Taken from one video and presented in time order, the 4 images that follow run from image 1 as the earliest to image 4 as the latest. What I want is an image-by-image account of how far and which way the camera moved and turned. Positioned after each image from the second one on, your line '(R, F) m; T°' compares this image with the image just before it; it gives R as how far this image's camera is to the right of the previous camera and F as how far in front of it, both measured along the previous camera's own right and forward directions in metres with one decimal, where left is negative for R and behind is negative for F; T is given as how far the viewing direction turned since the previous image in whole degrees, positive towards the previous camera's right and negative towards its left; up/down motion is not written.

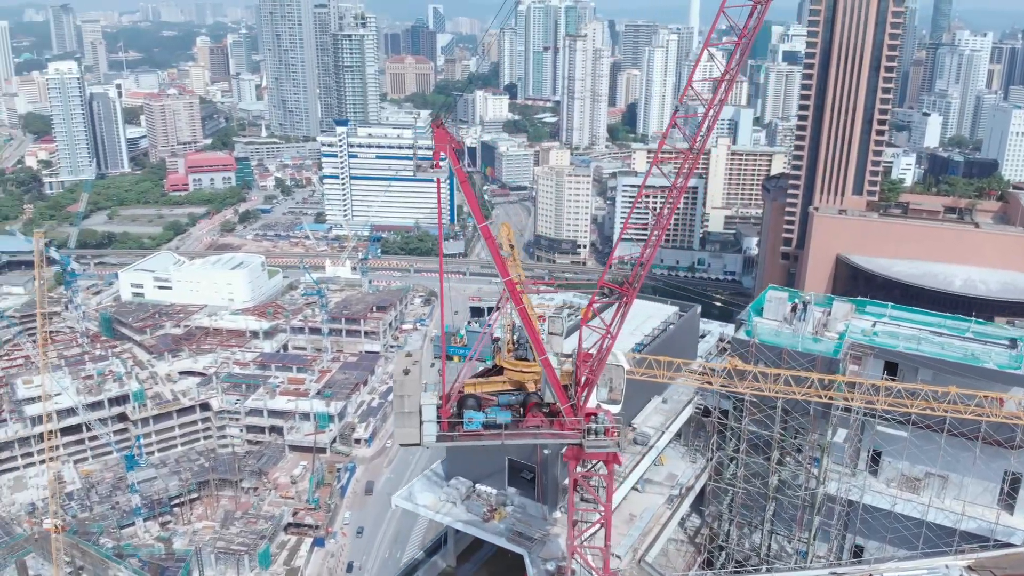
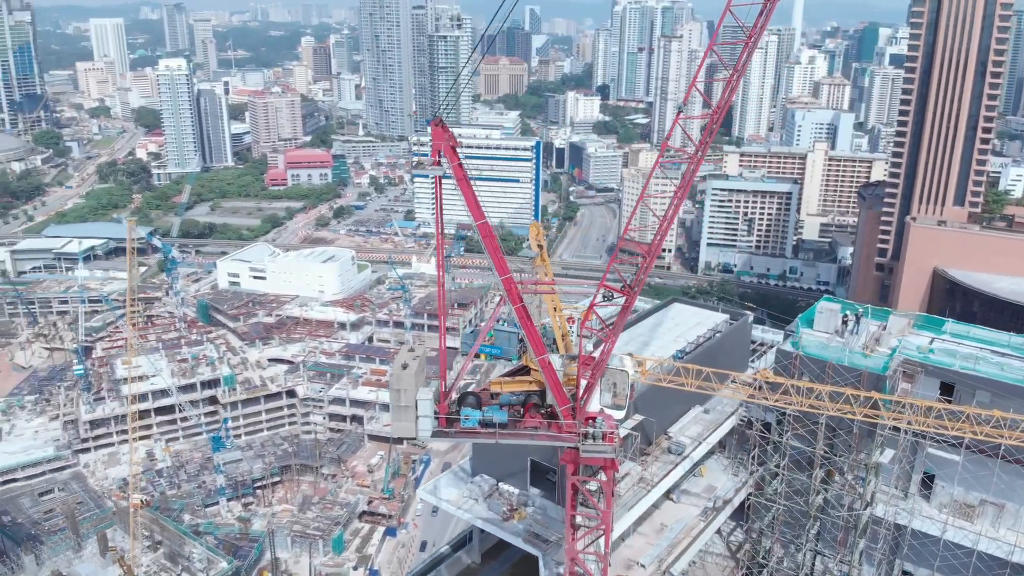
(+0.6, 0.0) m; -7°
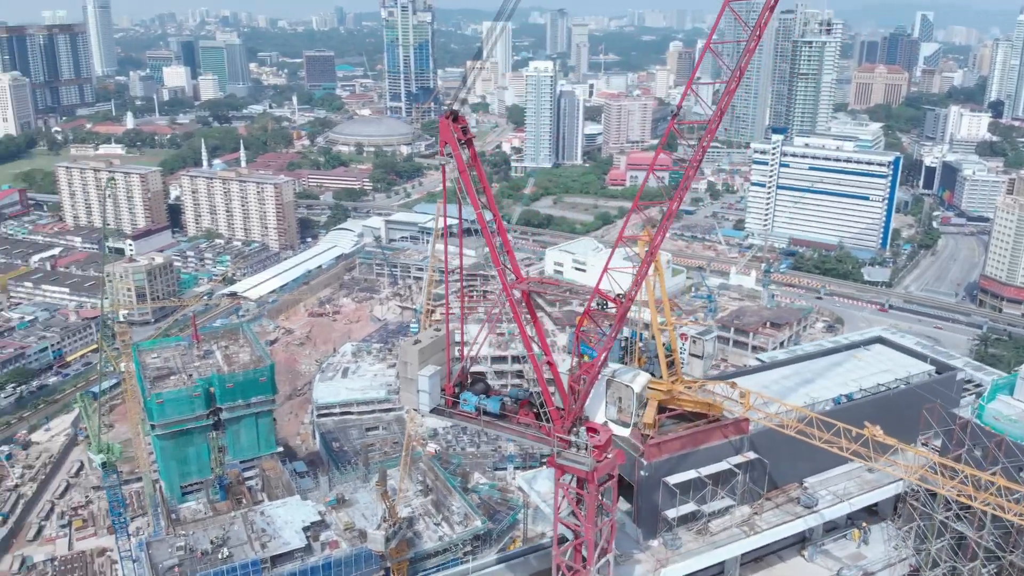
(+2.4, +0.5) m; -26°
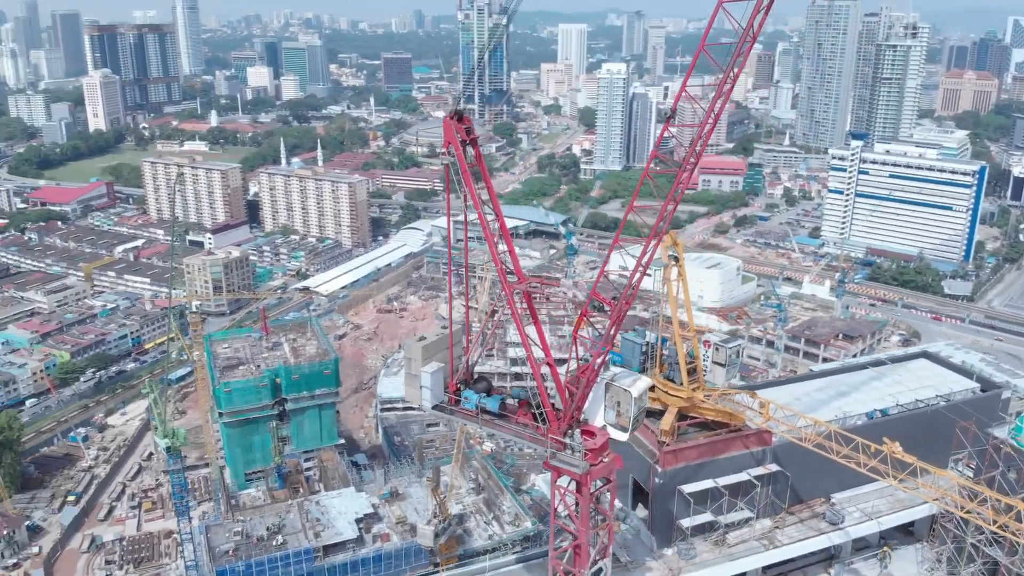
(+0.5, 0.0) m; -6°
